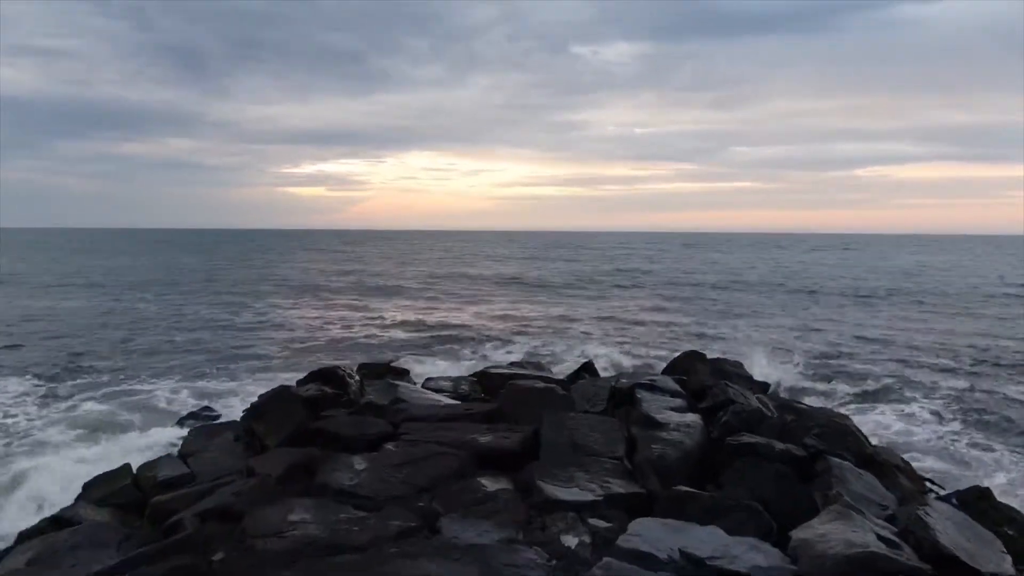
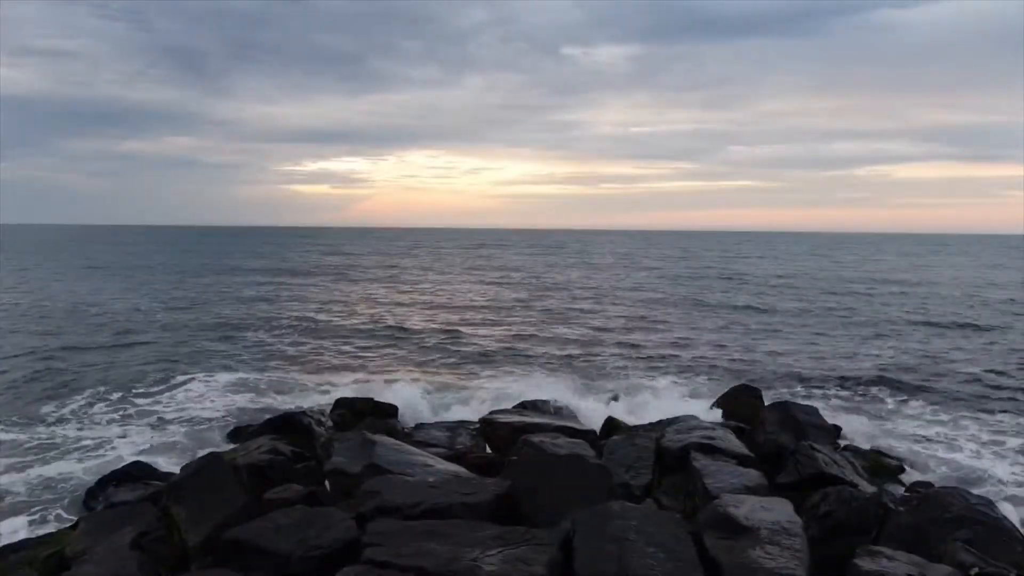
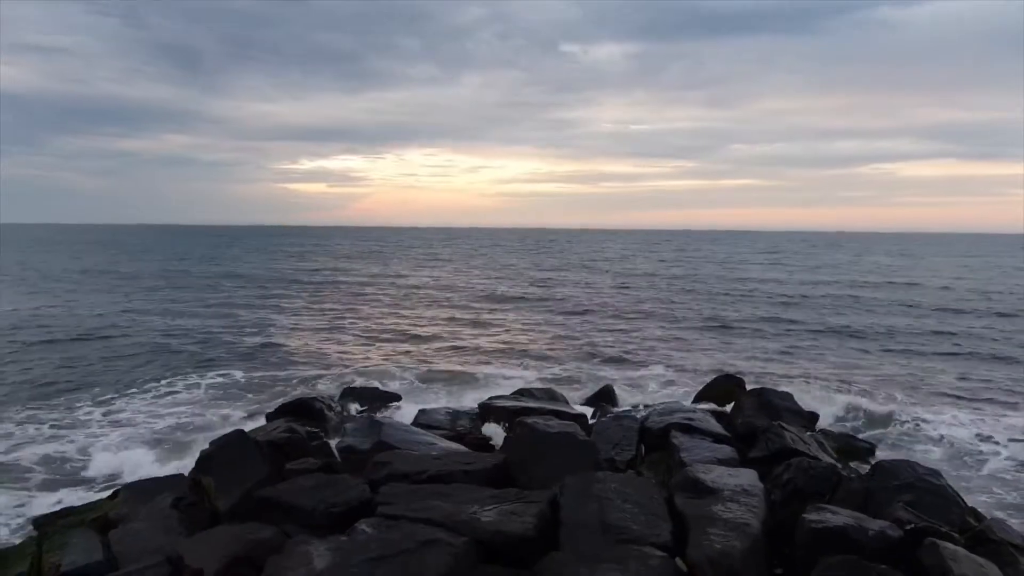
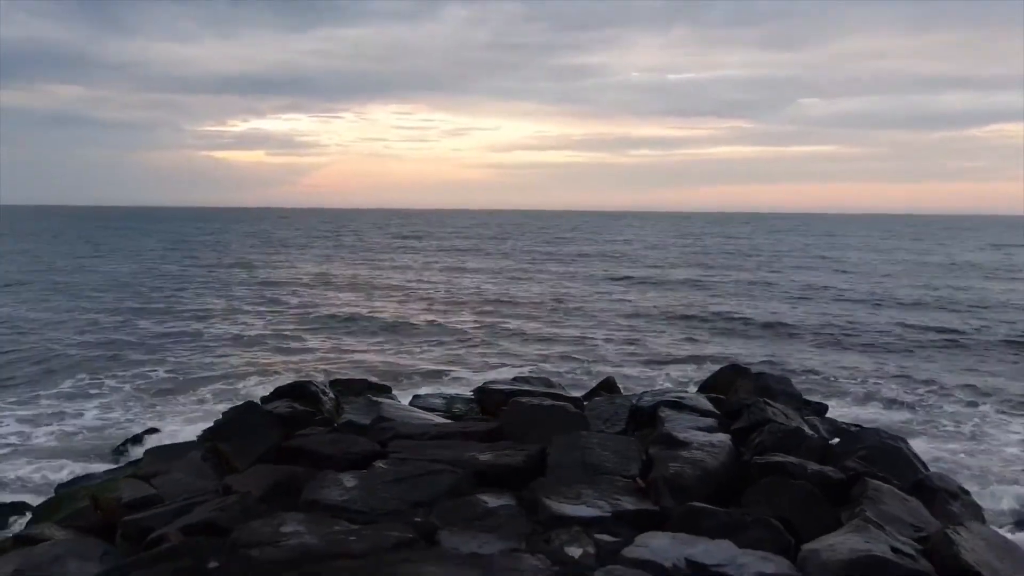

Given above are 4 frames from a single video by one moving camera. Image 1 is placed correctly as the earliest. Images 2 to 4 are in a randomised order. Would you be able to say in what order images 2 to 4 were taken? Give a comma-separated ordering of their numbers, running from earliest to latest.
2, 3, 4
